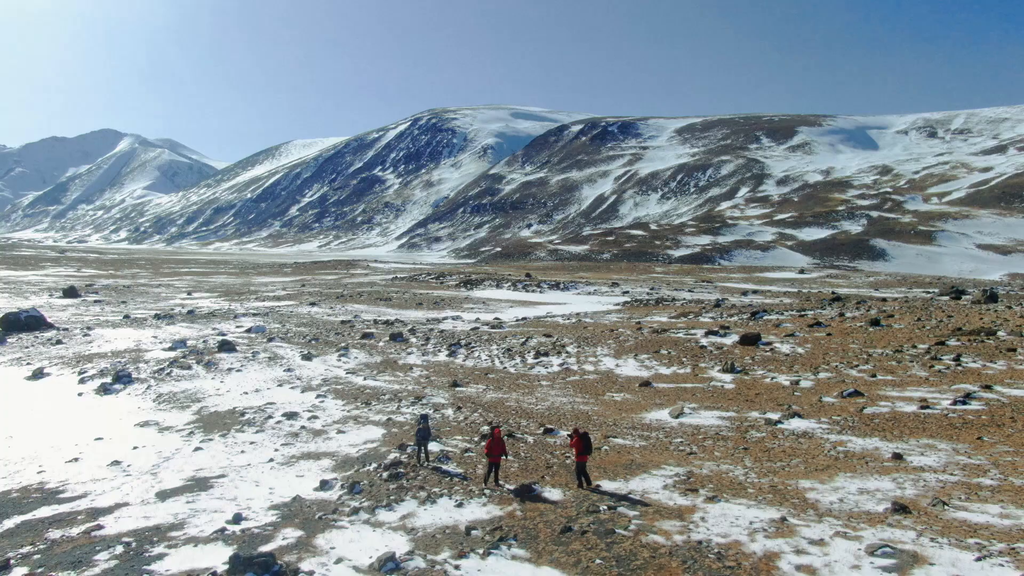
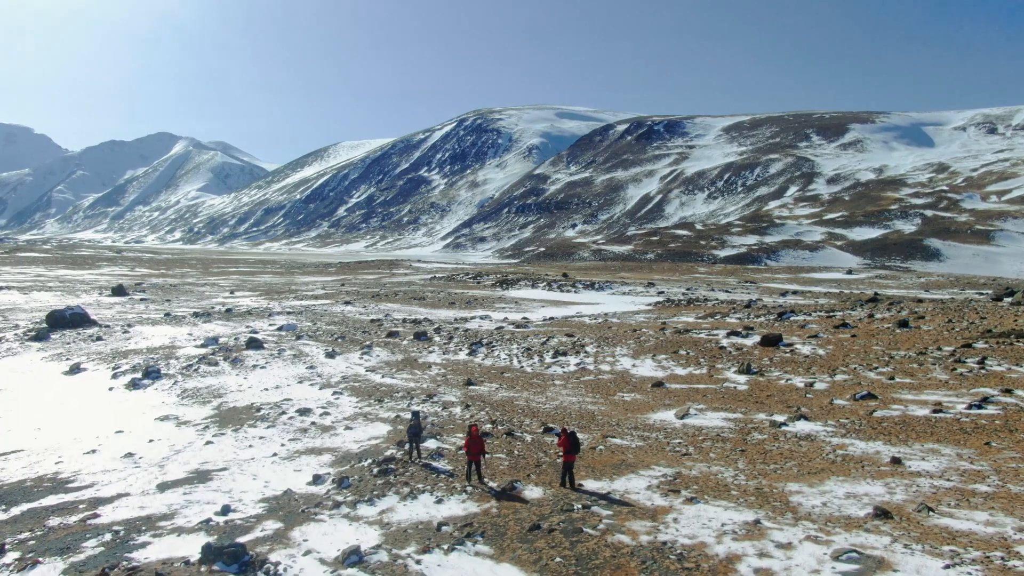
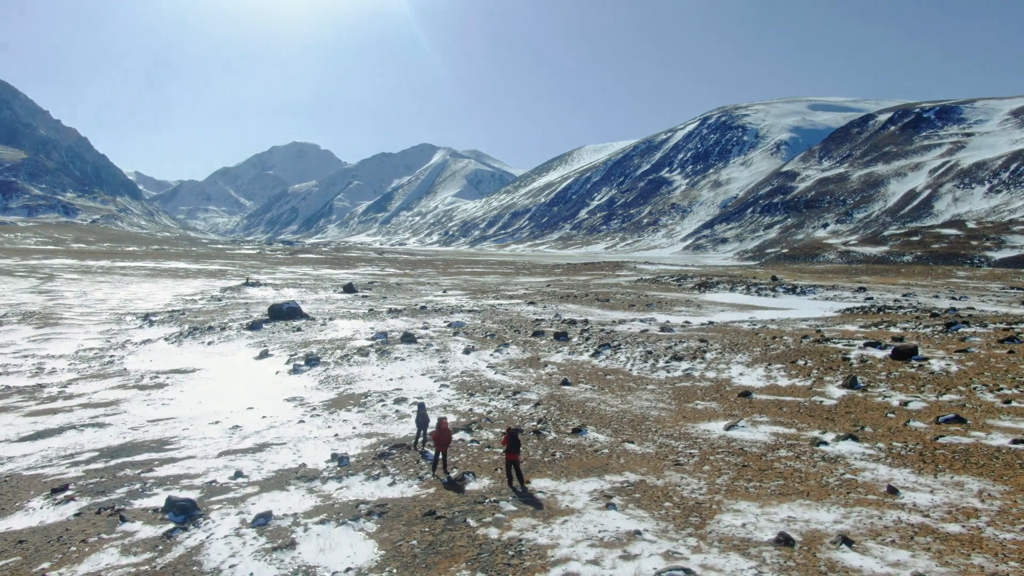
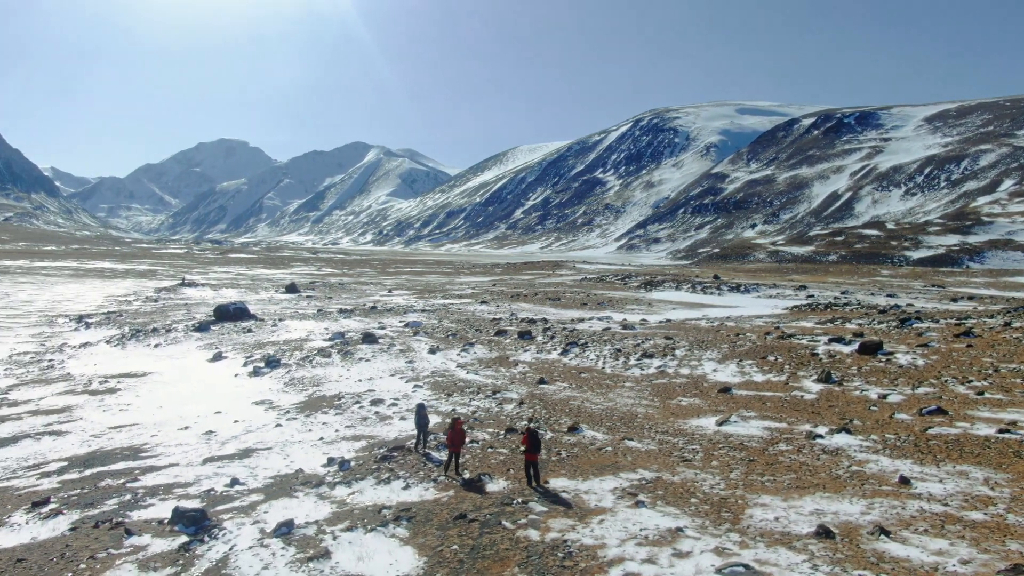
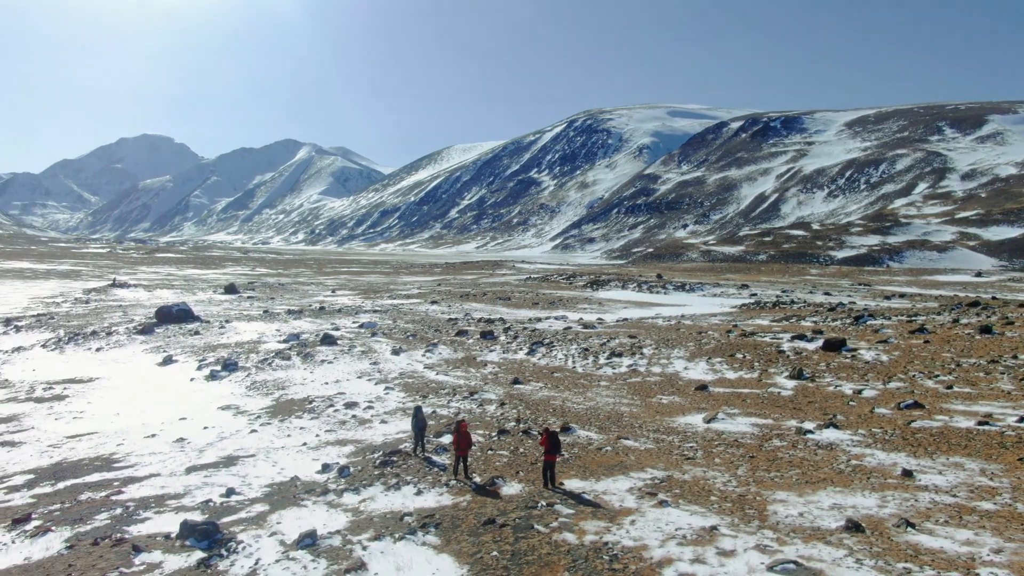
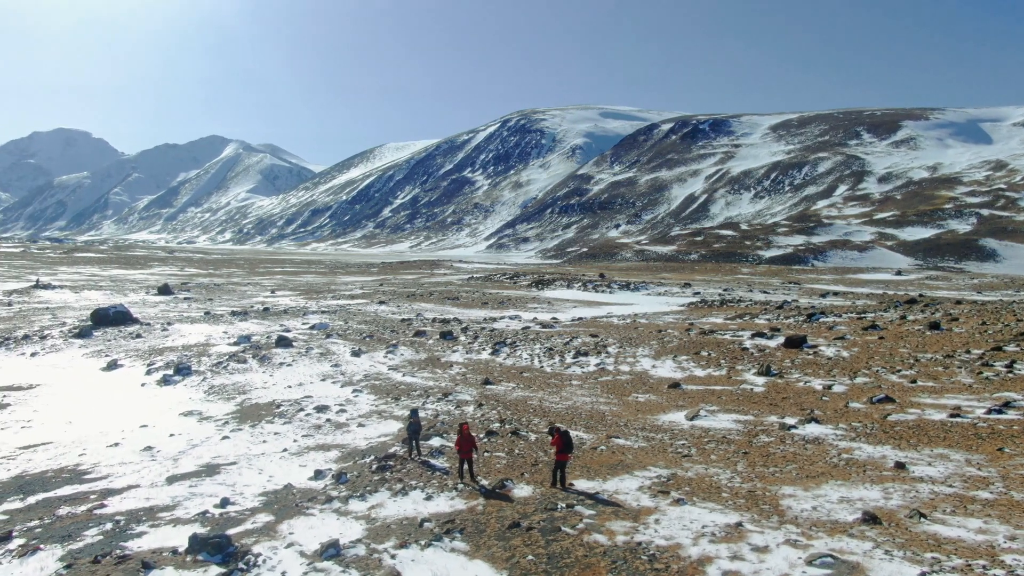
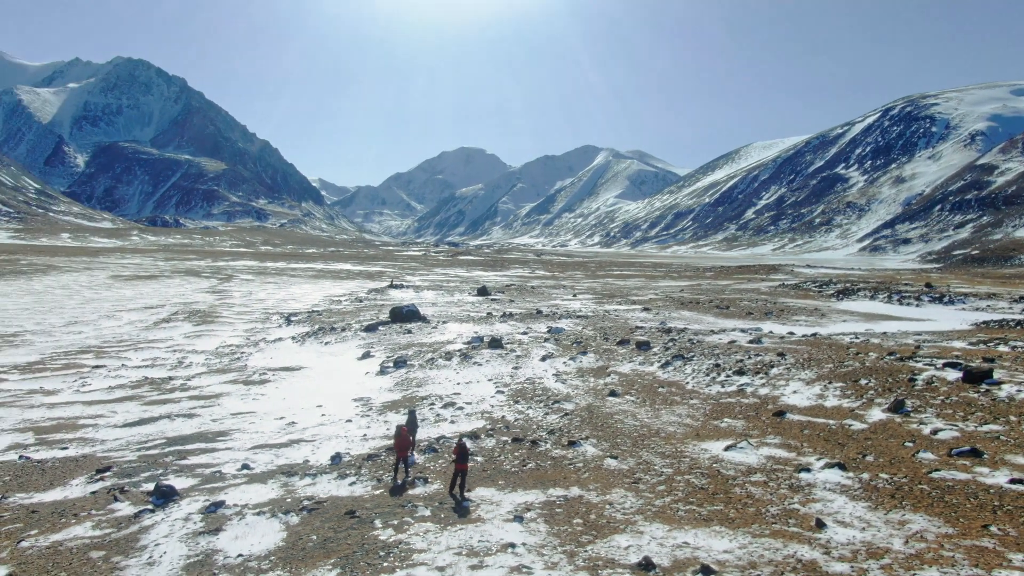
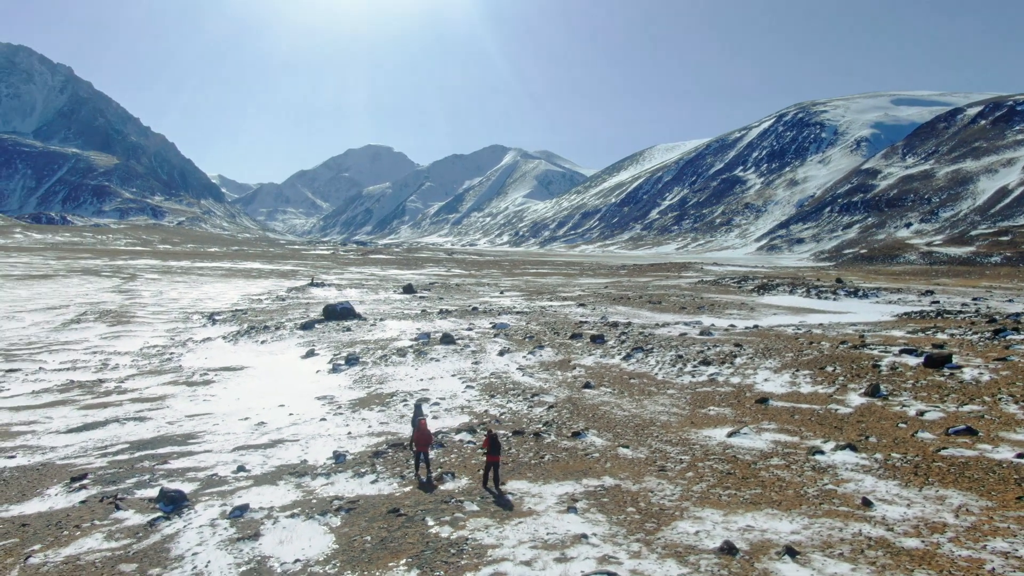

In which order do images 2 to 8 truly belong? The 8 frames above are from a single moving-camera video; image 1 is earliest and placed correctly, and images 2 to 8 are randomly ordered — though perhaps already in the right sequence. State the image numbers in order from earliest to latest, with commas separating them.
2, 6, 5, 4, 3, 8, 7
